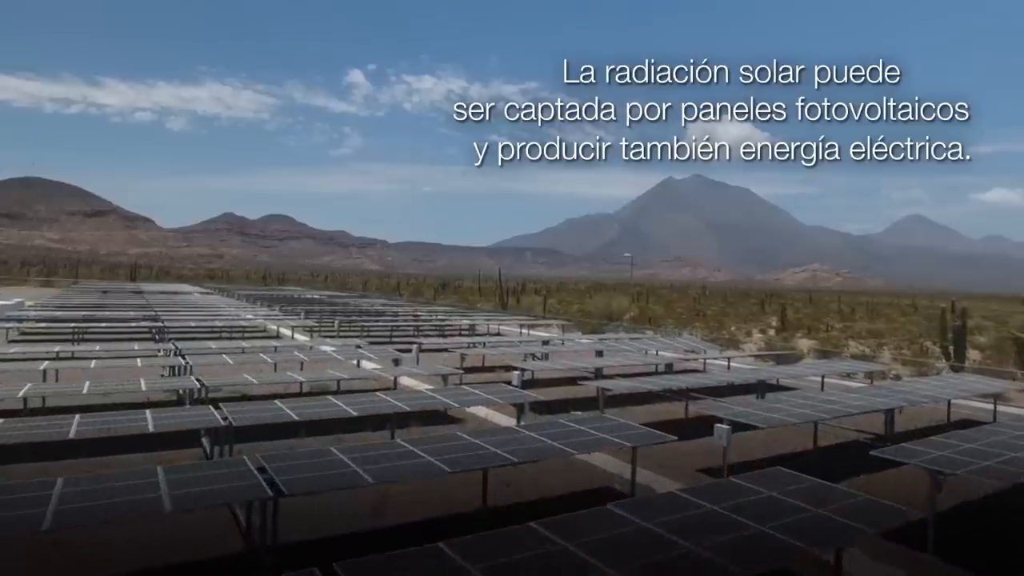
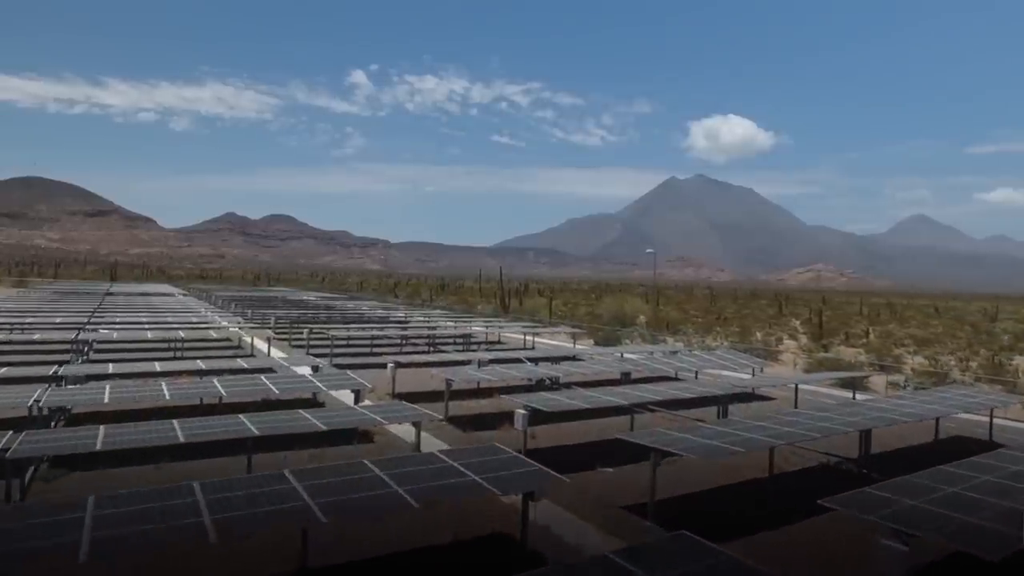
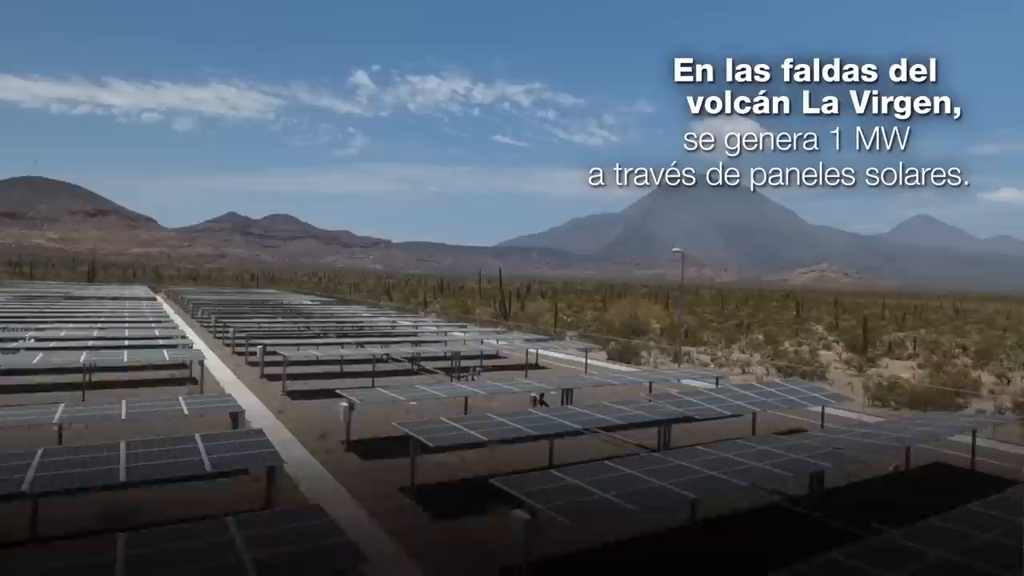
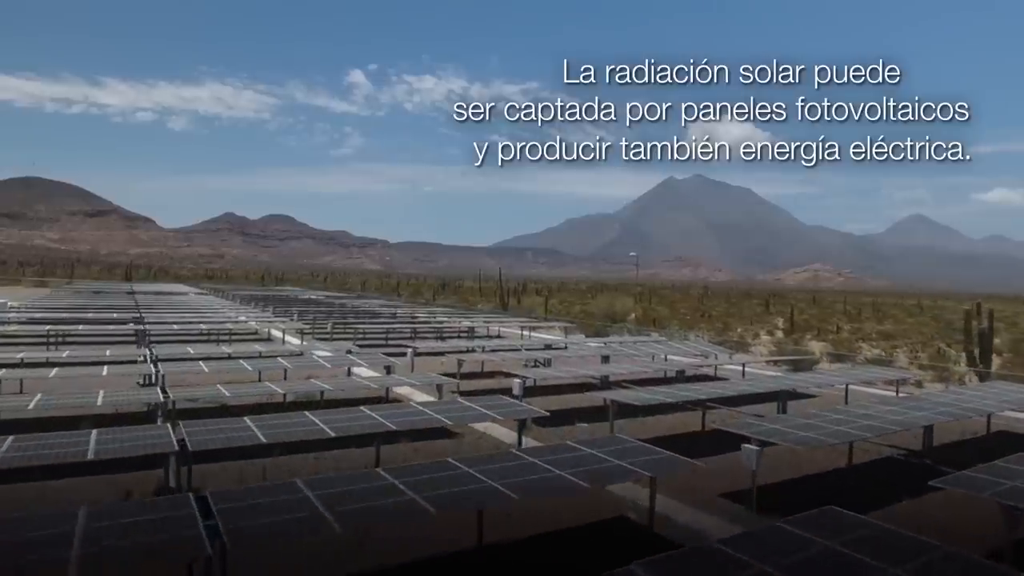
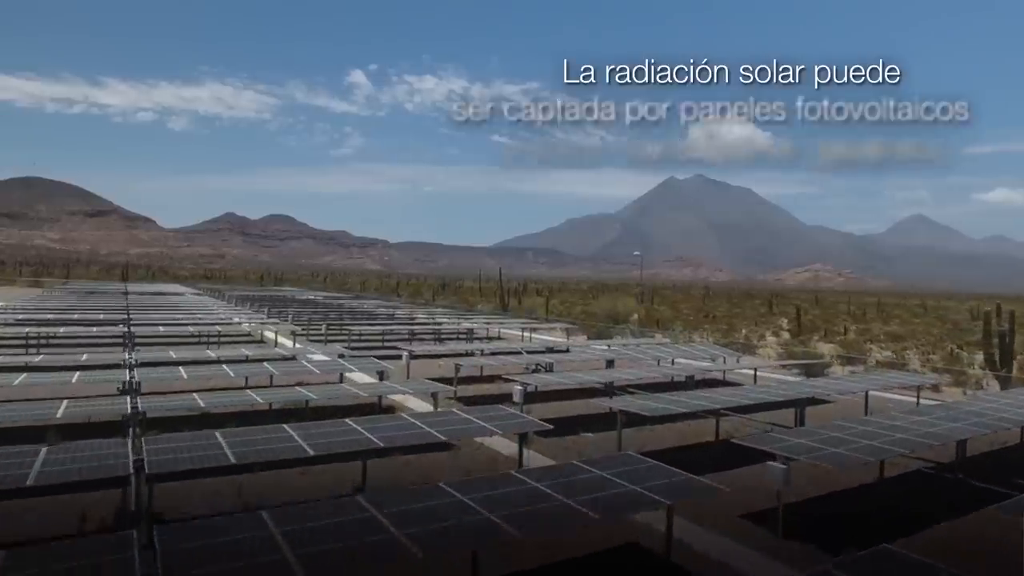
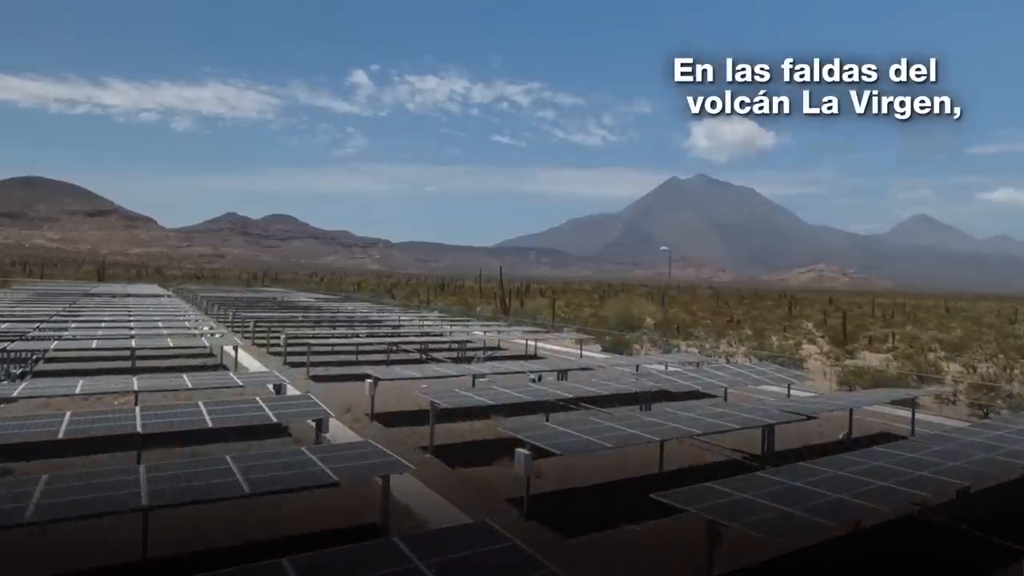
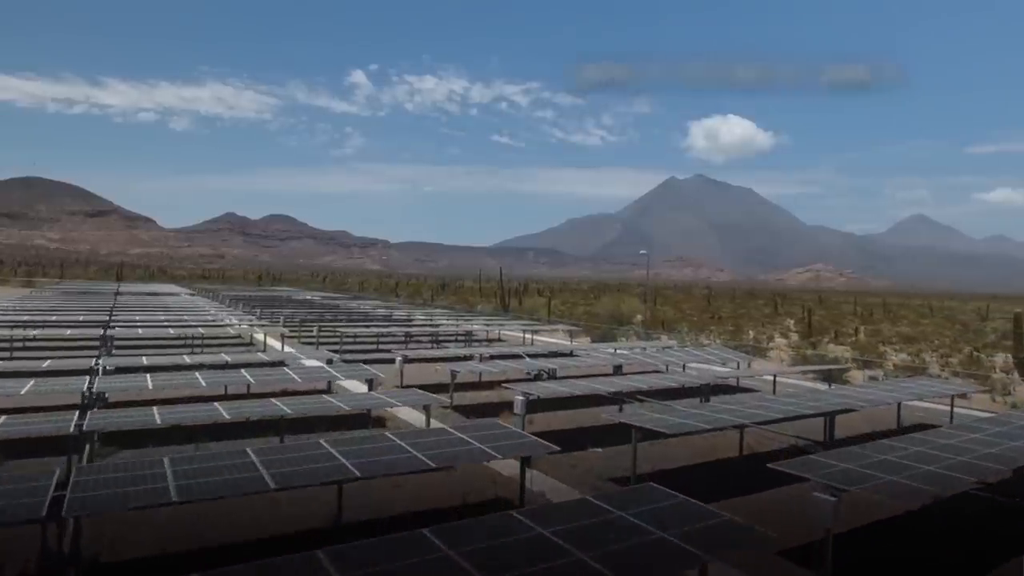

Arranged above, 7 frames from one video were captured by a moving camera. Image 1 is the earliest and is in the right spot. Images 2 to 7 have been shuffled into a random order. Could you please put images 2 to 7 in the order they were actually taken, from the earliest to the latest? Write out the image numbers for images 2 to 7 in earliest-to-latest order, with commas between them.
4, 5, 7, 2, 6, 3
